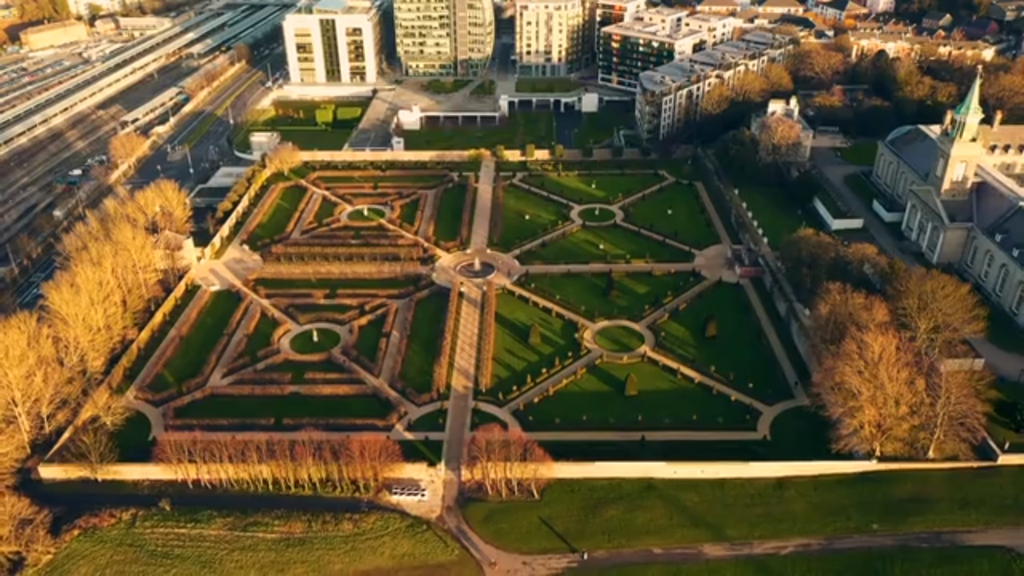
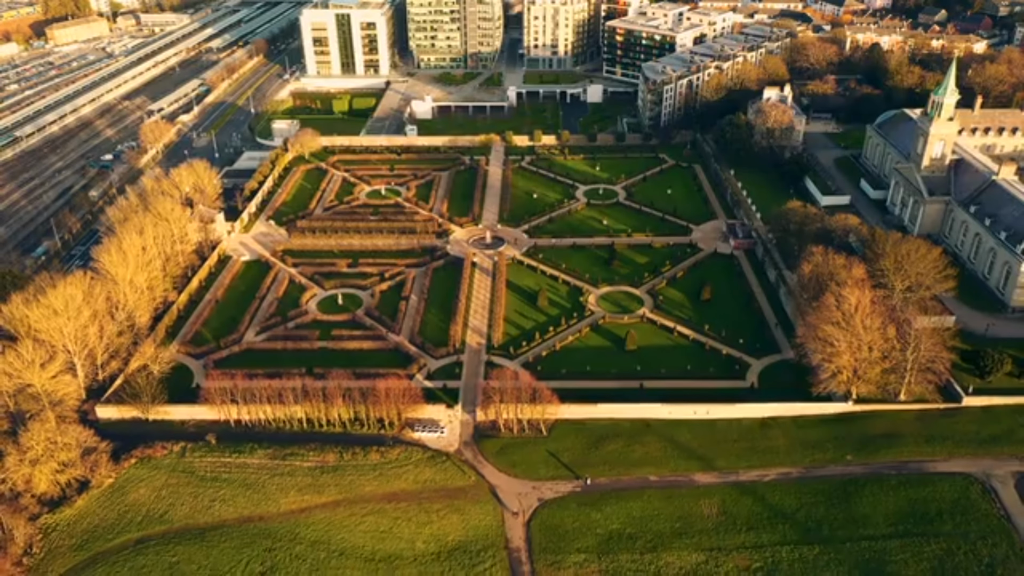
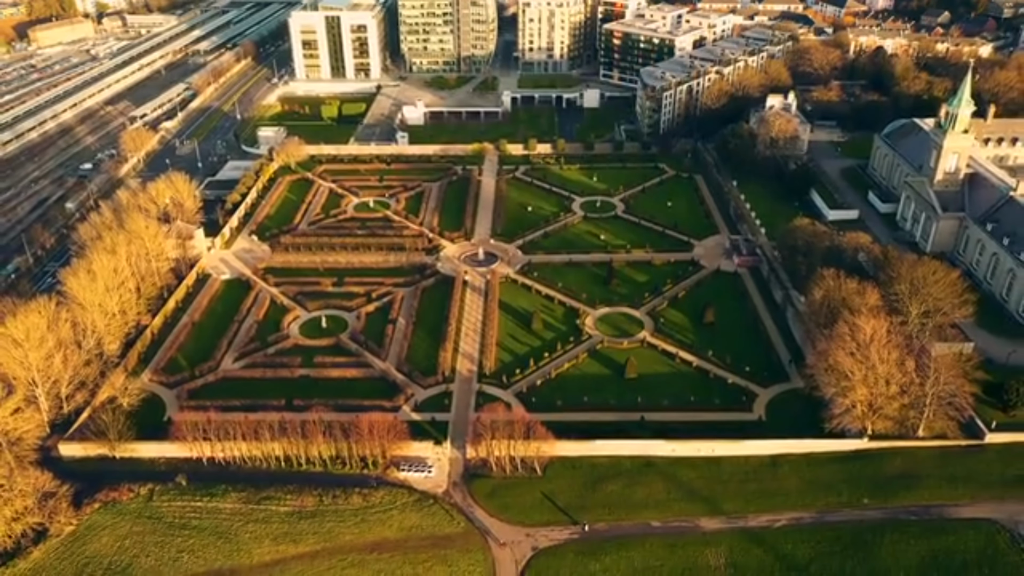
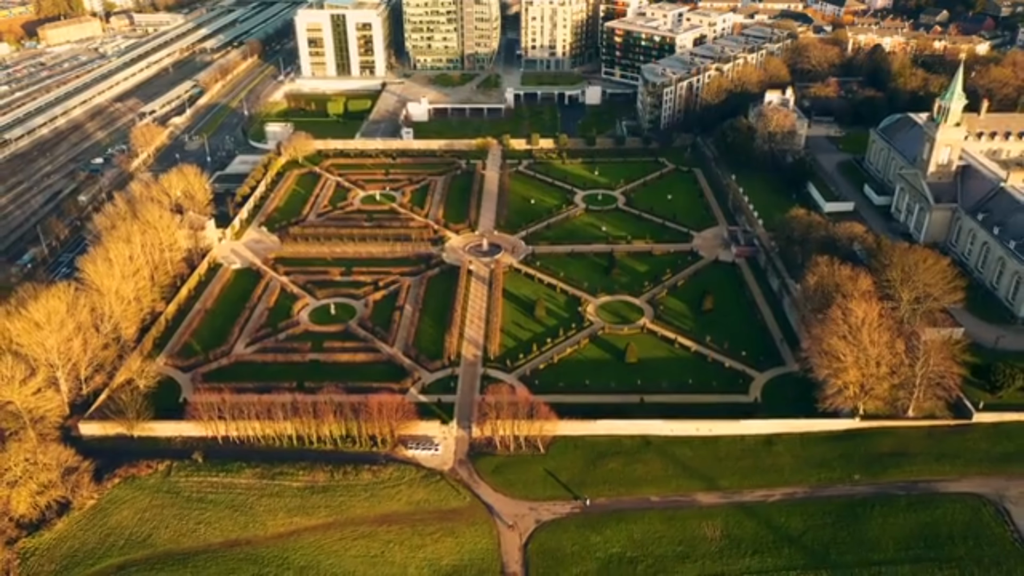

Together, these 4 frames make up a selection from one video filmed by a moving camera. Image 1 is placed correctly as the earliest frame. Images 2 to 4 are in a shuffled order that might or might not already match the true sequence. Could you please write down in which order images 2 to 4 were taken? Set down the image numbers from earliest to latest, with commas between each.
3, 4, 2
